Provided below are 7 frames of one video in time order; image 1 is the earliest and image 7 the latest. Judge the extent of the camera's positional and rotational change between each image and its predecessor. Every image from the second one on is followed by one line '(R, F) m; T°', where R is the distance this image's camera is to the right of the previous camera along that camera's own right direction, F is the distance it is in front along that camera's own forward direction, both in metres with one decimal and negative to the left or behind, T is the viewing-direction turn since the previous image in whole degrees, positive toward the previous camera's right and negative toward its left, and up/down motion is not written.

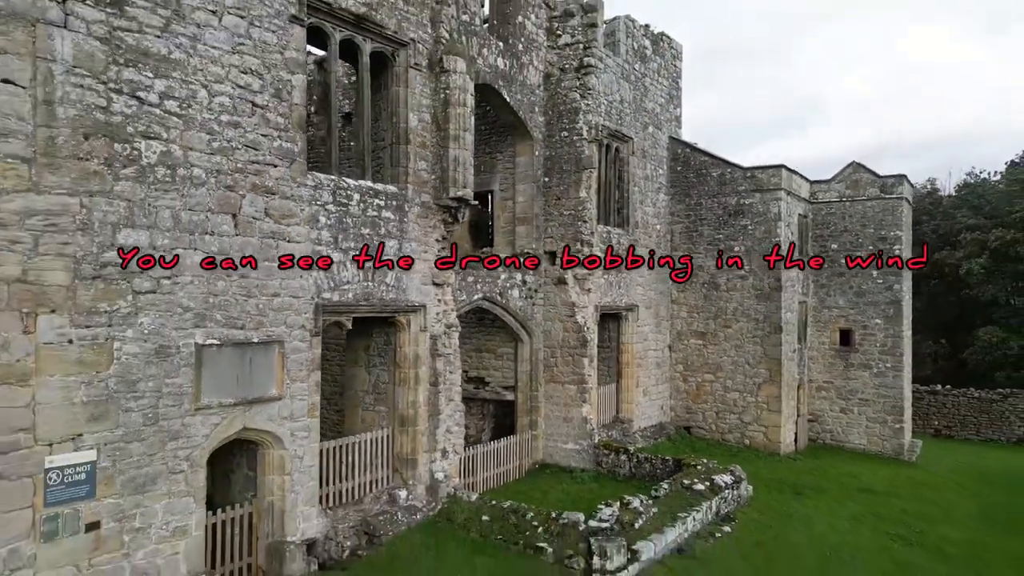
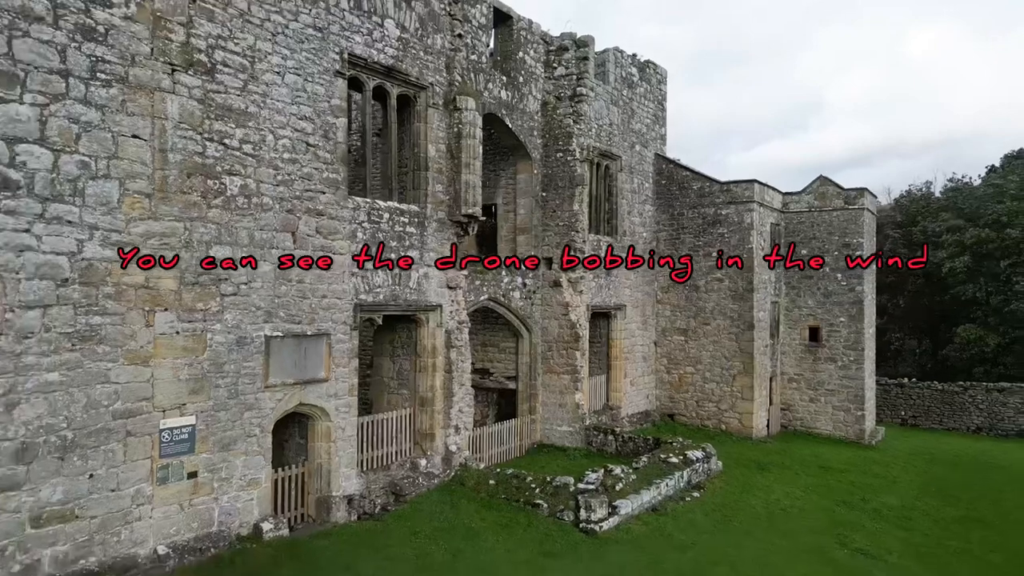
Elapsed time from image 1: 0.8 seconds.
(0.0, -1.8) m; 0°
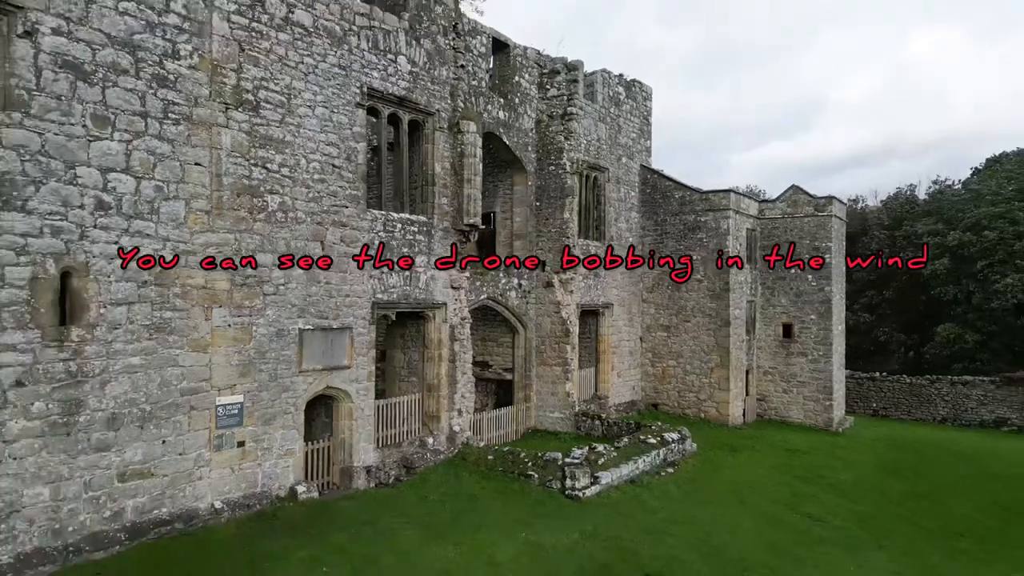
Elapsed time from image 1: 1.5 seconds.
(+0.1, -1.6) m; 0°
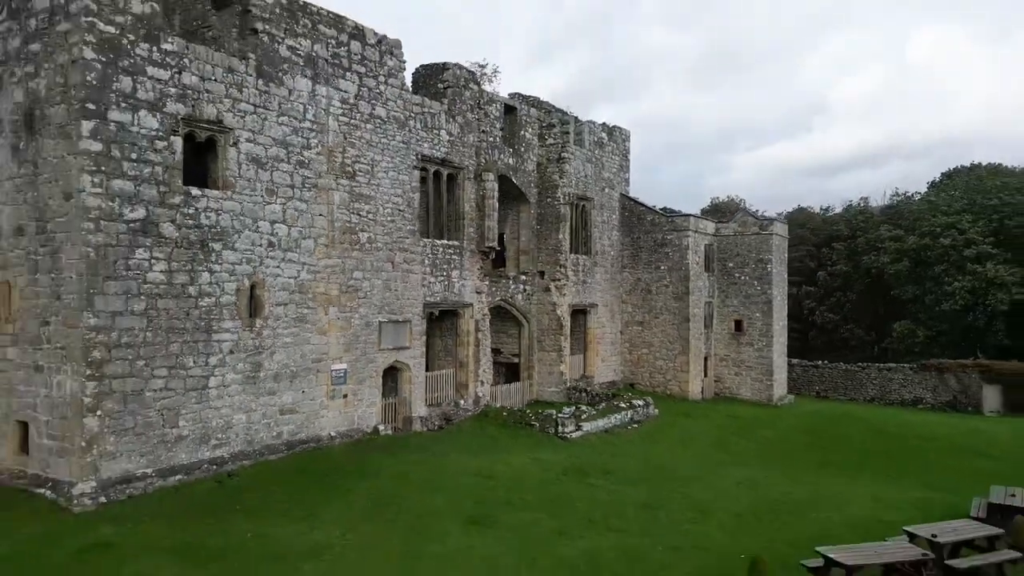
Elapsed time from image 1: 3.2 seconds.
(-0.2, -5.1) m; 0°
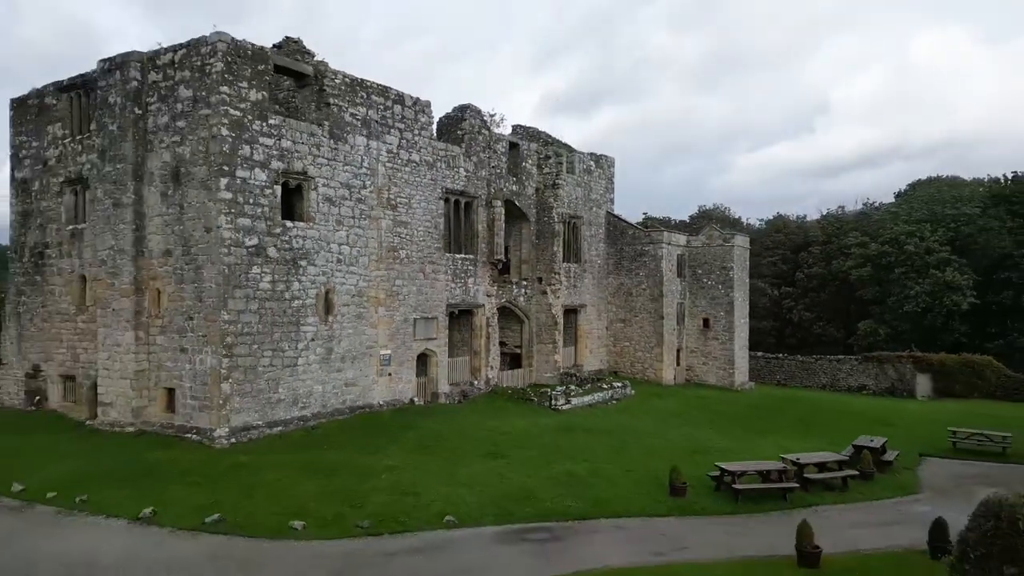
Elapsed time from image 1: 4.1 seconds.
(-0.1, -4.7) m; 0°
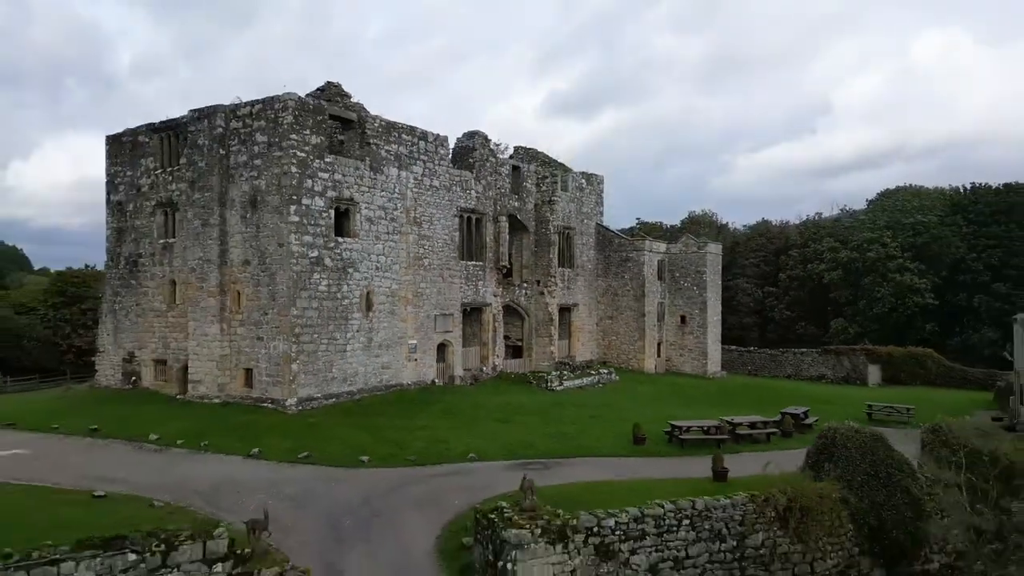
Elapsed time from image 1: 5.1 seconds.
(-0.1, -4.5) m; 0°
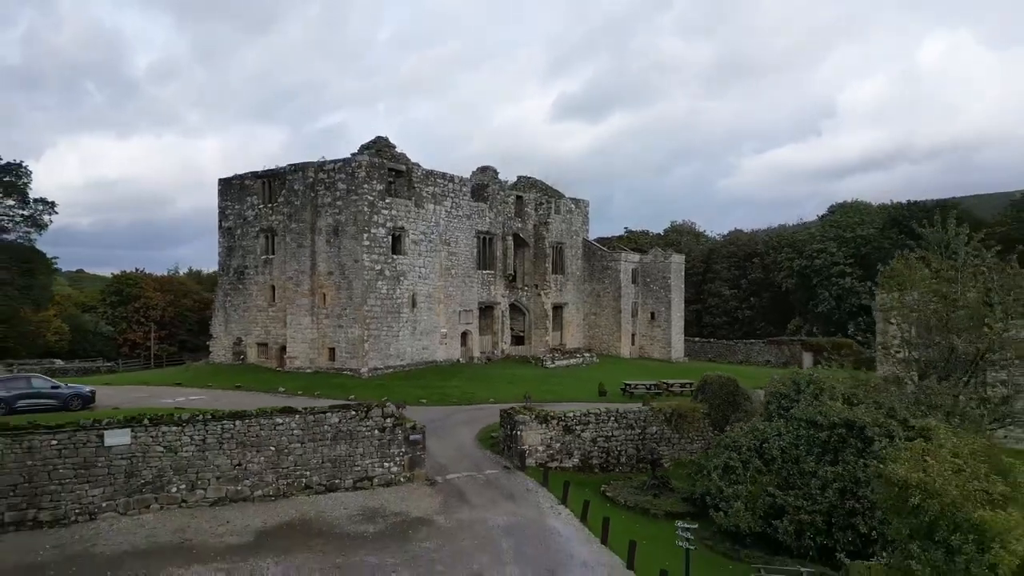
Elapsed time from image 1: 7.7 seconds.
(-0.2, -8.8) m; 0°
